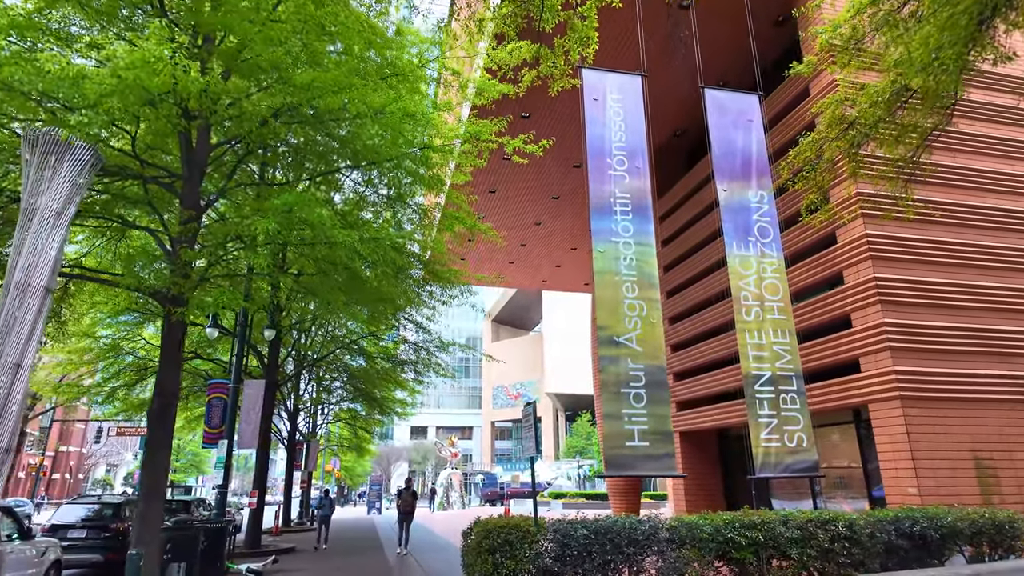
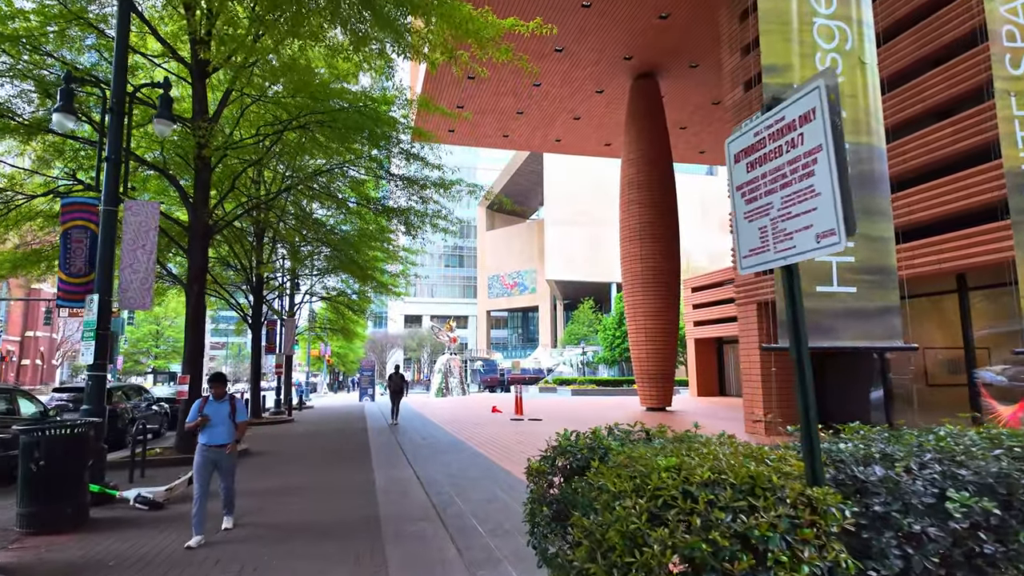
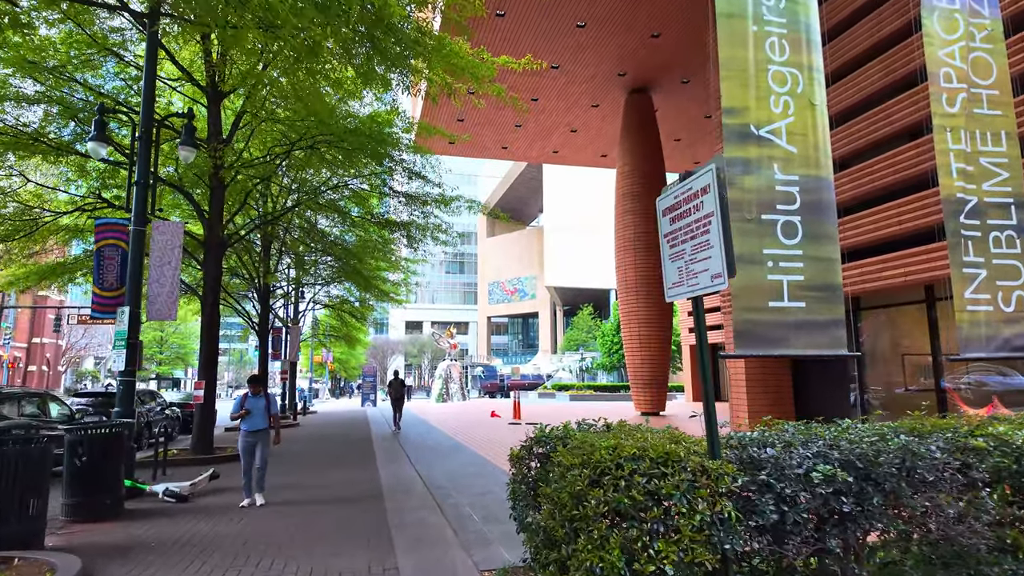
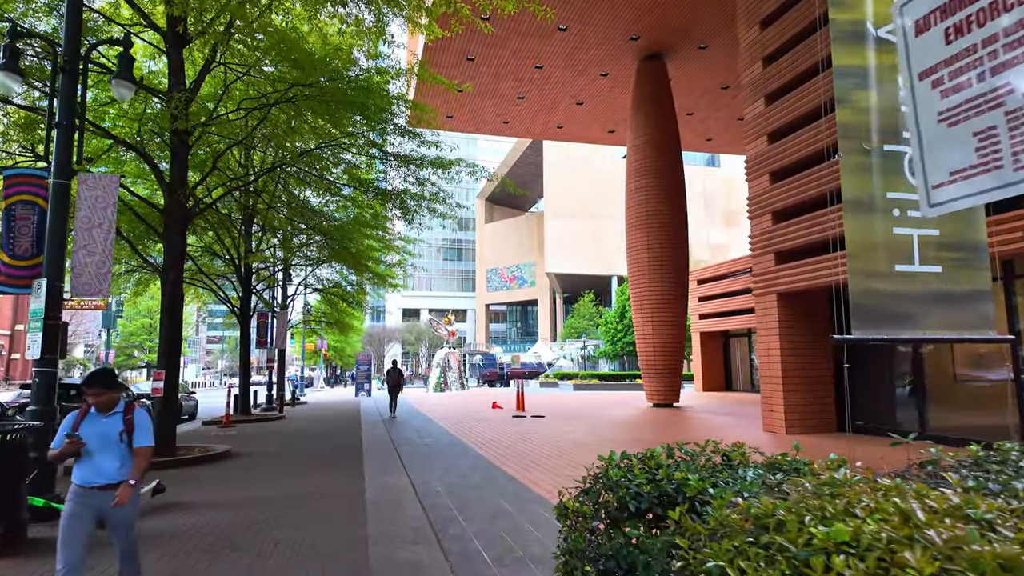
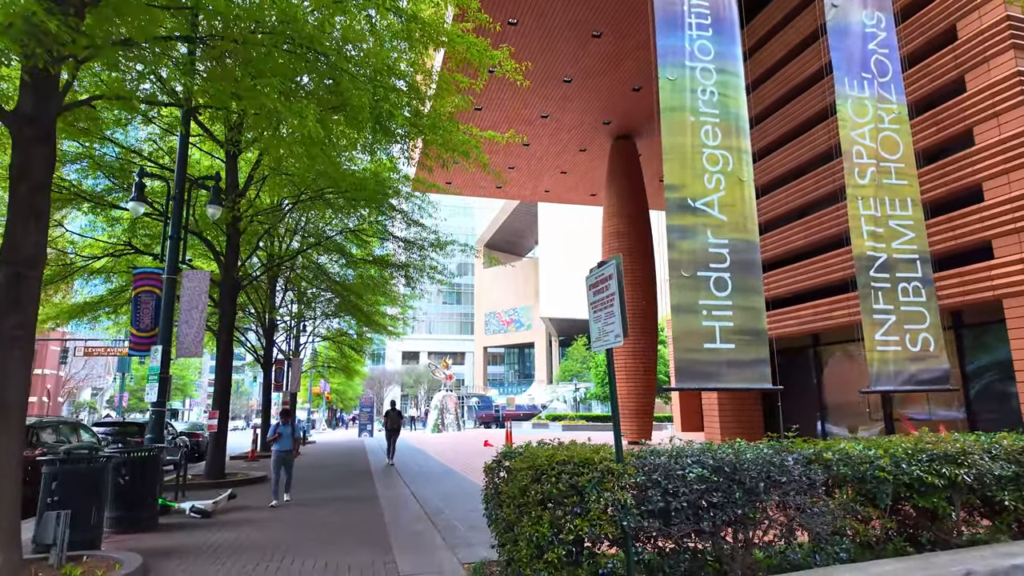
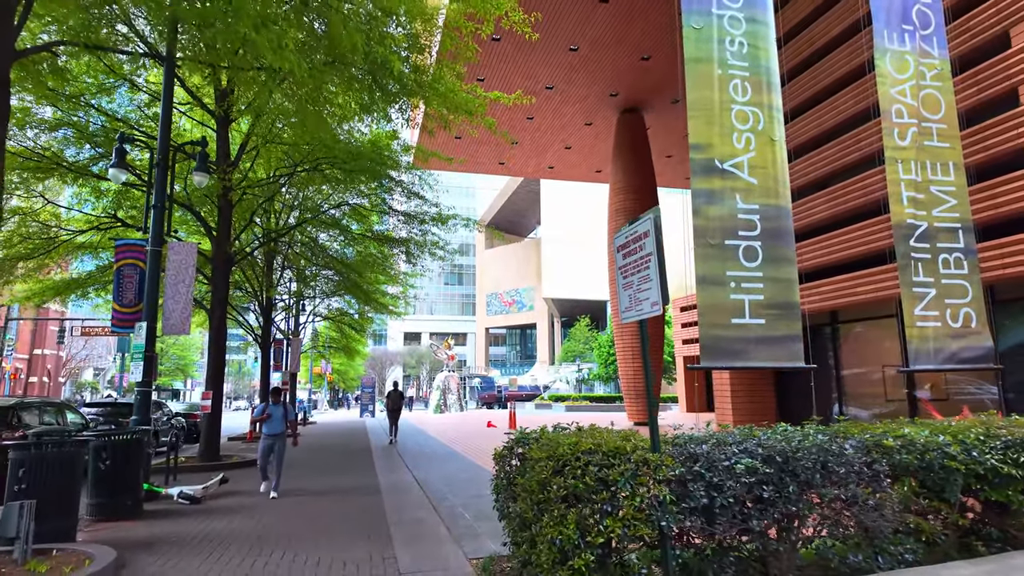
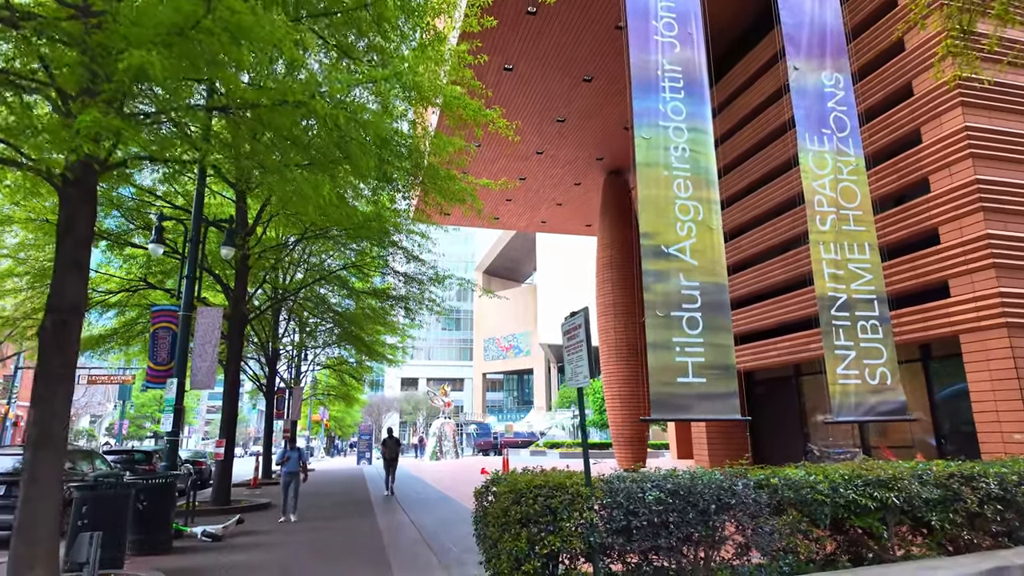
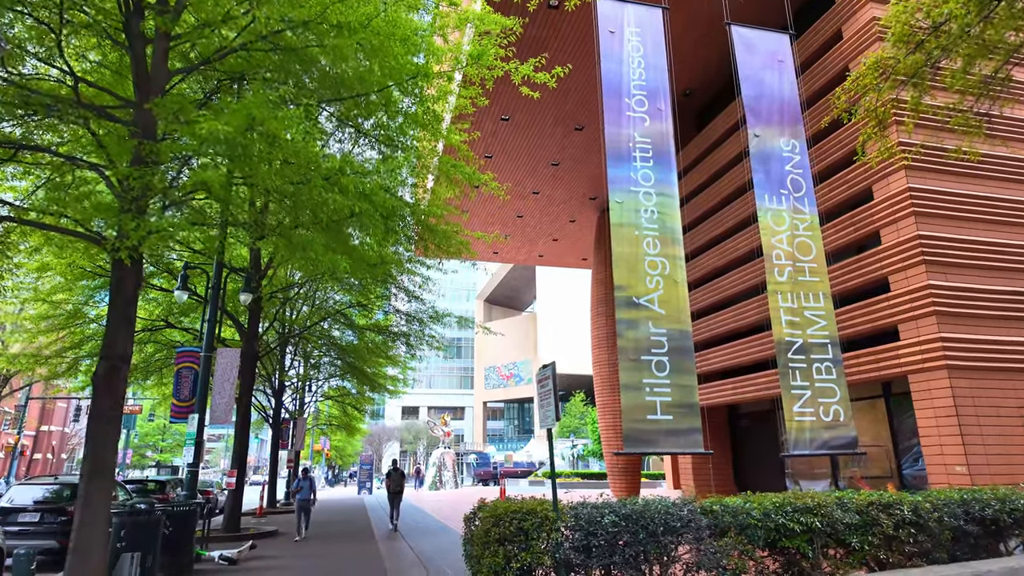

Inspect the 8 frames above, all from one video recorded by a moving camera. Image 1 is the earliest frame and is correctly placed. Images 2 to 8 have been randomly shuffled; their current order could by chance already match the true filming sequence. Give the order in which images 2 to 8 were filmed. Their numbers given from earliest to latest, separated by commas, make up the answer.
8, 7, 5, 6, 3, 2, 4
